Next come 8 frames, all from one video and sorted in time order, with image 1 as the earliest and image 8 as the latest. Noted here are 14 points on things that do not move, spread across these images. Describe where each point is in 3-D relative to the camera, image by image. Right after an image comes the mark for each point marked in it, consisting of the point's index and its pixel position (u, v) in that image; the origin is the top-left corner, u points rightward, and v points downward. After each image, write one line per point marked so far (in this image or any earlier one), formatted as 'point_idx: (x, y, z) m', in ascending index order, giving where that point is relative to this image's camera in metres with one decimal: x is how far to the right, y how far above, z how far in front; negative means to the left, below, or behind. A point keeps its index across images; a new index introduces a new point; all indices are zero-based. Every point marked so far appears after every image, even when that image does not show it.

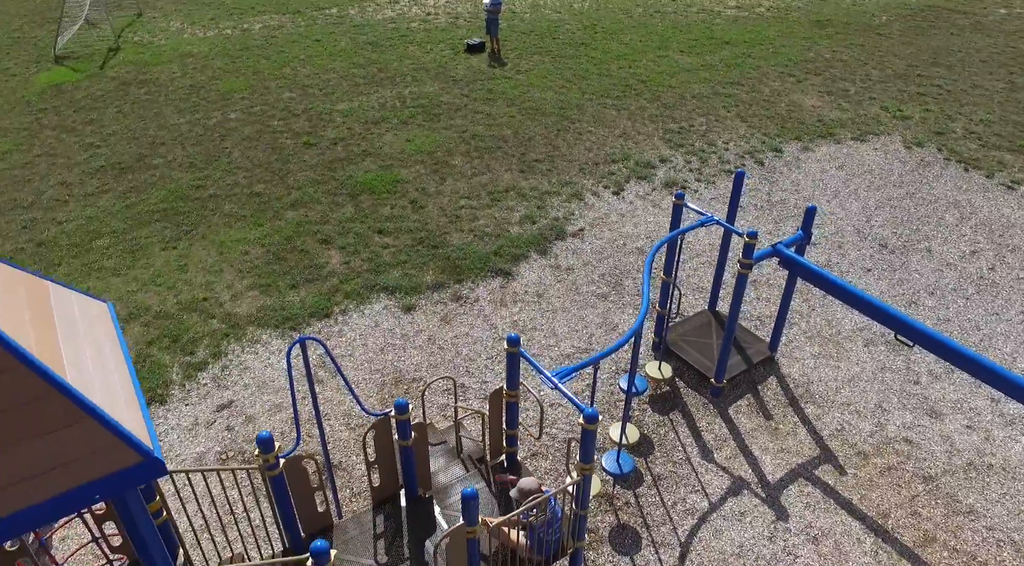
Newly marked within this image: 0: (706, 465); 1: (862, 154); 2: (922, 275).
0: (+1.8, -1.7, +6.6) m
1: (+5.6, +2.1, +11.4) m
2: (+5.1, +0.1, +8.8) m
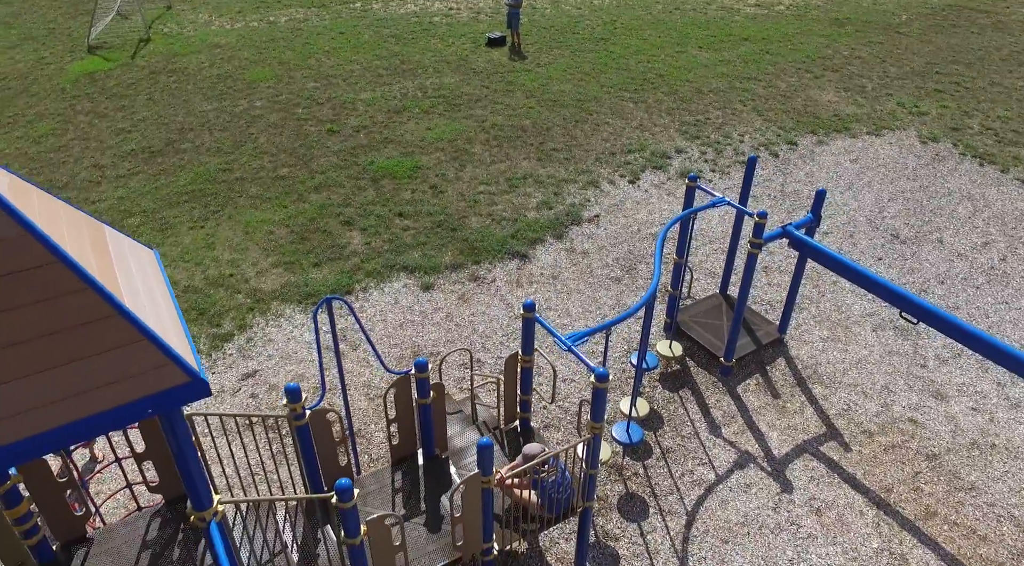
0: (+1.9, -1.5, +6.8) m
1: (+5.9, +2.2, +11.5) m
2: (+5.3, +0.2, +9.0) m
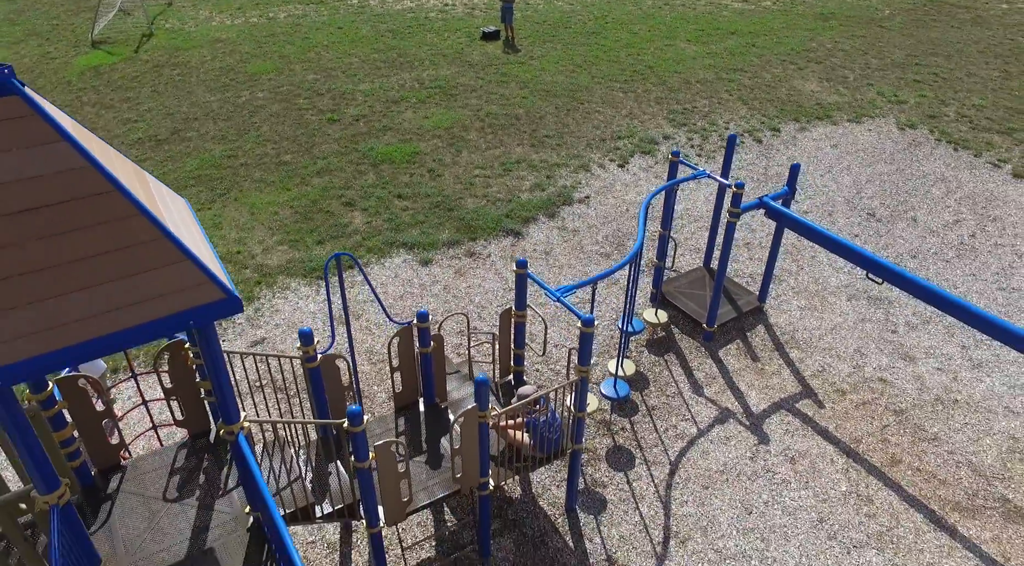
0: (+1.9, -1.2, +7.2) m
1: (+5.8, +2.5, +12.0) m
2: (+5.2, +0.6, +9.4) m
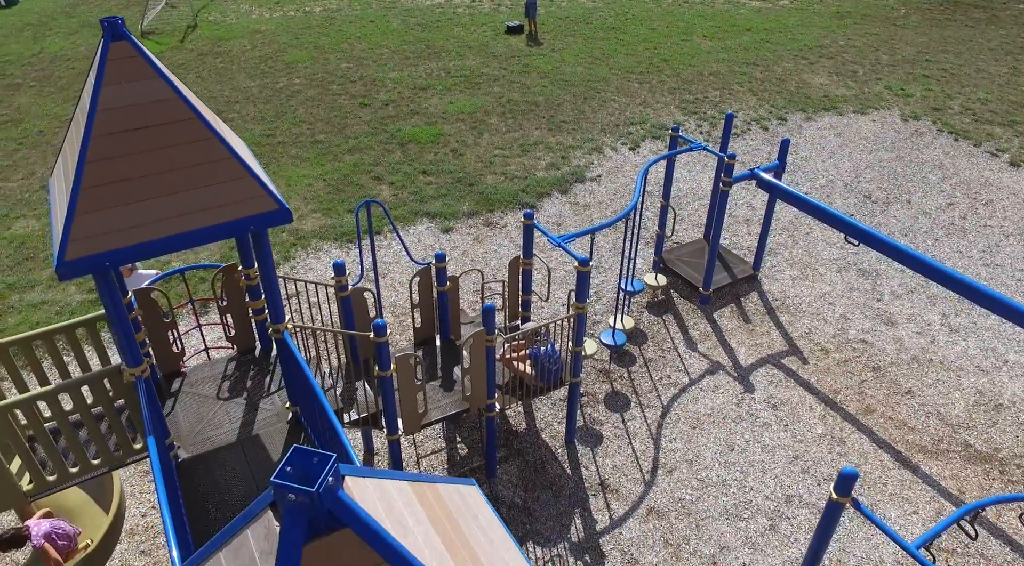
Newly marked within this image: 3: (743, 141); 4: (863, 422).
0: (+2.0, -0.8, +7.9) m
1: (+6.1, +2.8, +12.6) m
2: (+5.4, +0.9, +10.0) m
3: (+3.9, +2.4, +11.9) m
4: (+3.5, -1.4, +7.0) m
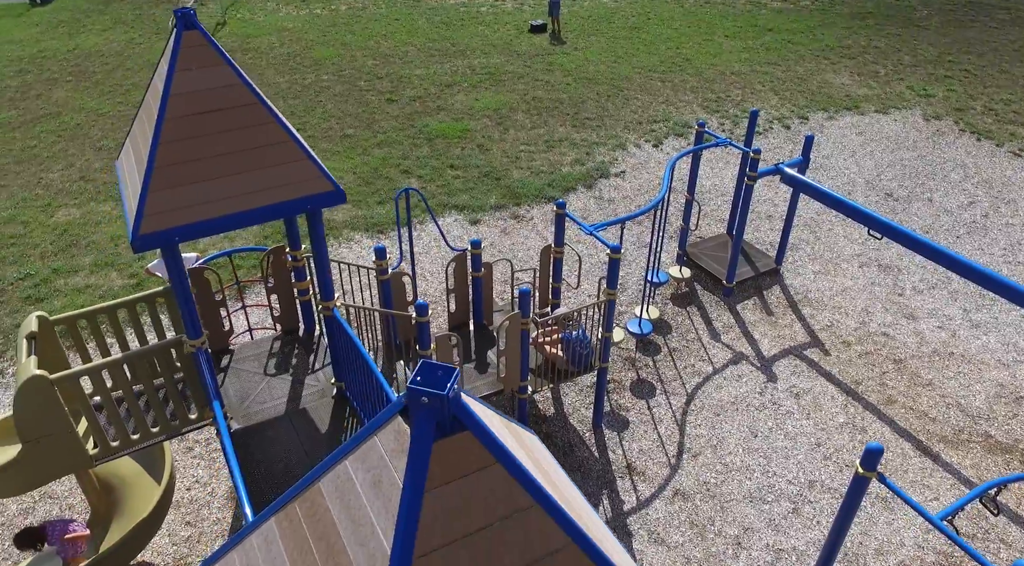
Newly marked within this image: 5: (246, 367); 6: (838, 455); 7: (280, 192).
0: (+2.3, -0.7, +8.1) m
1: (+6.6, +2.8, +12.7) m
2: (+5.8, +0.9, +10.1) m
3: (+4.3, +2.4, +12.0) m
4: (+3.7, -1.3, +7.2) m
5: (-2.1, -0.7, +5.6) m
6: (+3.1, -1.6, +6.7) m
7: (-1.4, +0.5, +4.4) m
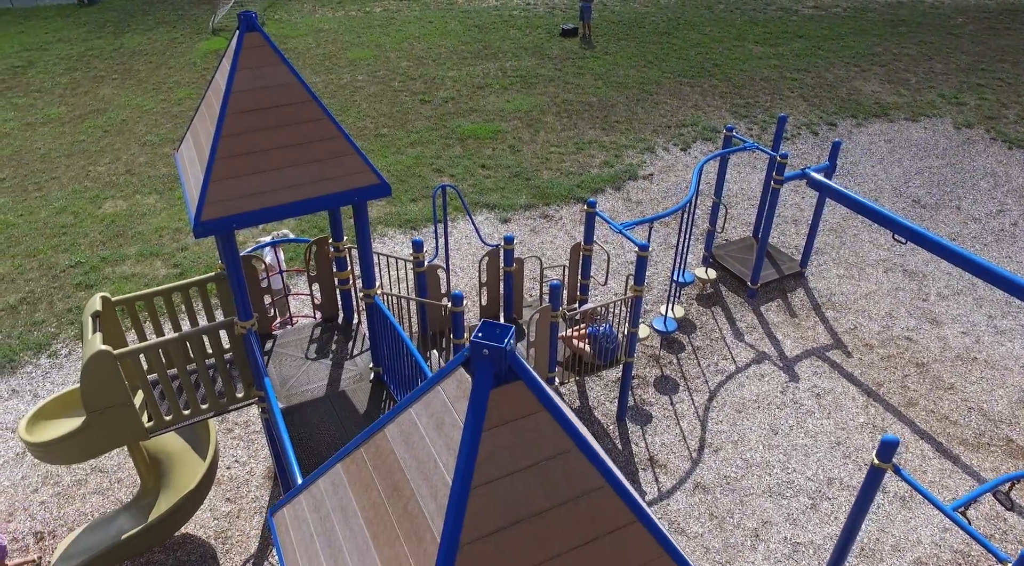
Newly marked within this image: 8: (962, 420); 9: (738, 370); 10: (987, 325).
0: (+2.6, -0.7, +8.2) m
1: (+7.1, +2.7, +12.7) m
2: (+6.2, +0.8, +10.2) m
3: (+4.8, +2.4, +12.1) m
4: (+4.0, -1.3, +7.3) m
5: (-1.9, -0.6, +5.9) m
6: (+3.3, -1.7, +6.9) m
7: (-1.2, +0.6, +4.6) m
8: (+4.6, -1.4, +7.2) m
9: (+2.5, -1.0, +7.9) m
10: (+5.6, -0.5, +8.4) m
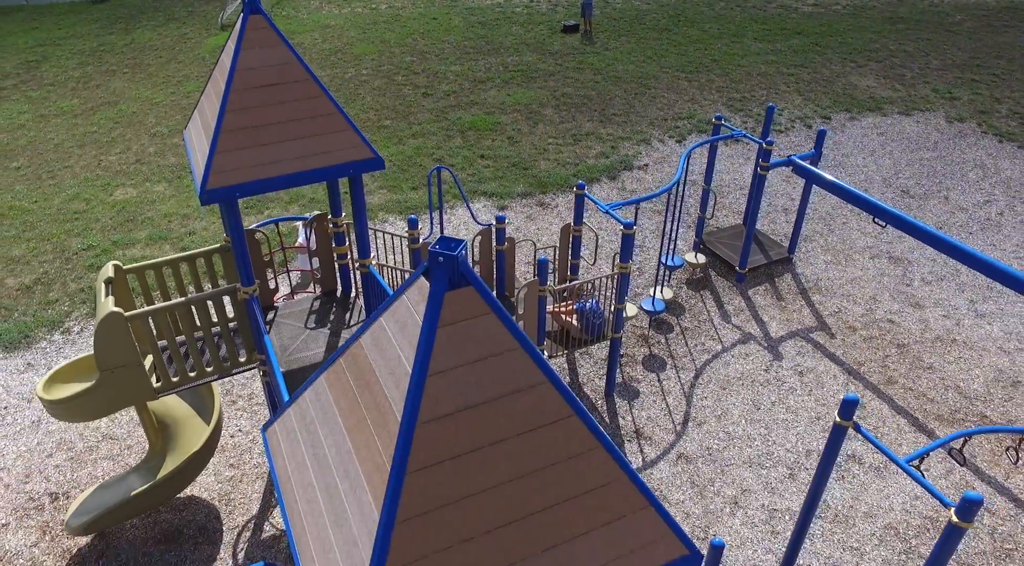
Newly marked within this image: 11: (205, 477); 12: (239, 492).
0: (+2.5, -0.5, +8.5) m
1: (+7.1, +2.9, +12.9) m
2: (+6.2, +1.0, +10.4) m
3: (+4.8, +2.6, +12.4) m
4: (+3.9, -1.1, +7.5) m
5: (-2.0, -0.3, +6.3) m
6: (+3.2, -1.5, +7.1) m
7: (-1.3, +0.9, +5.0) m
8: (+4.5, -1.2, +7.4) m
9: (+2.4, -0.8, +8.1) m
10: (+5.5, -0.3, +8.6) m
11: (-2.8, -1.8, +6.6) m
12: (-2.5, -1.9, +6.5) m
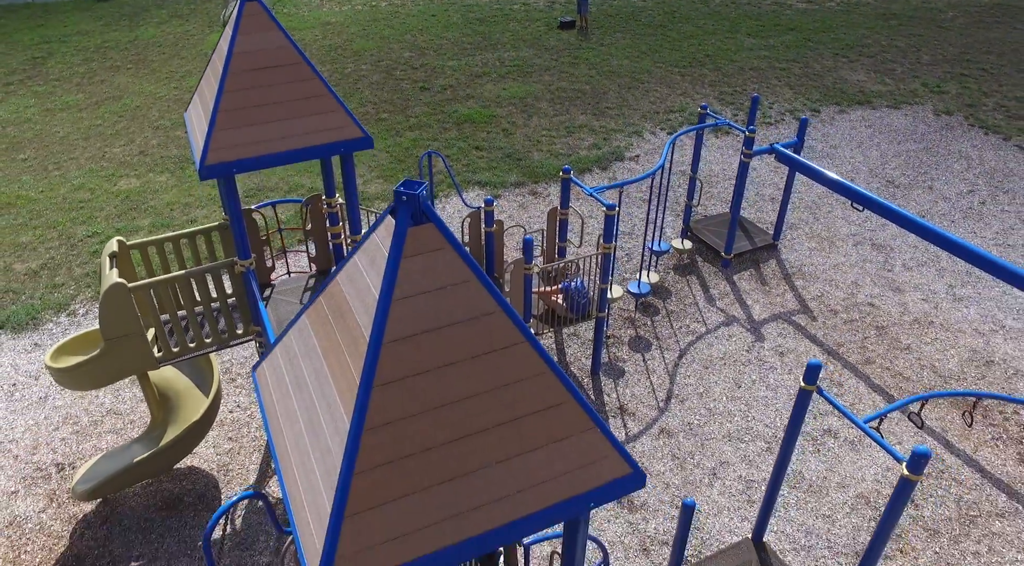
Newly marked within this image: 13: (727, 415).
0: (+2.4, -0.3, +8.7) m
1: (+7.0, +3.1, +13.2) m
2: (+6.1, +1.2, +10.6) m
3: (+4.7, +2.7, +12.6) m
4: (+3.8, -1.0, +7.8) m
5: (-2.1, -0.1, +6.5) m
6: (+3.1, -1.3, +7.4) m
7: (-1.4, +1.1, +5.2) m
8: (+4.3, -1.0, +7.7) m
9: (+2.3, -0.6, +8.4) m
10: (+5.4, -0.1, +8.9) m
11: (-3.0, -1.6, +6.9) m
12: (-2.6, -1.7, +6.7) m
13: (+2.2, -1.4, +7.3) m
